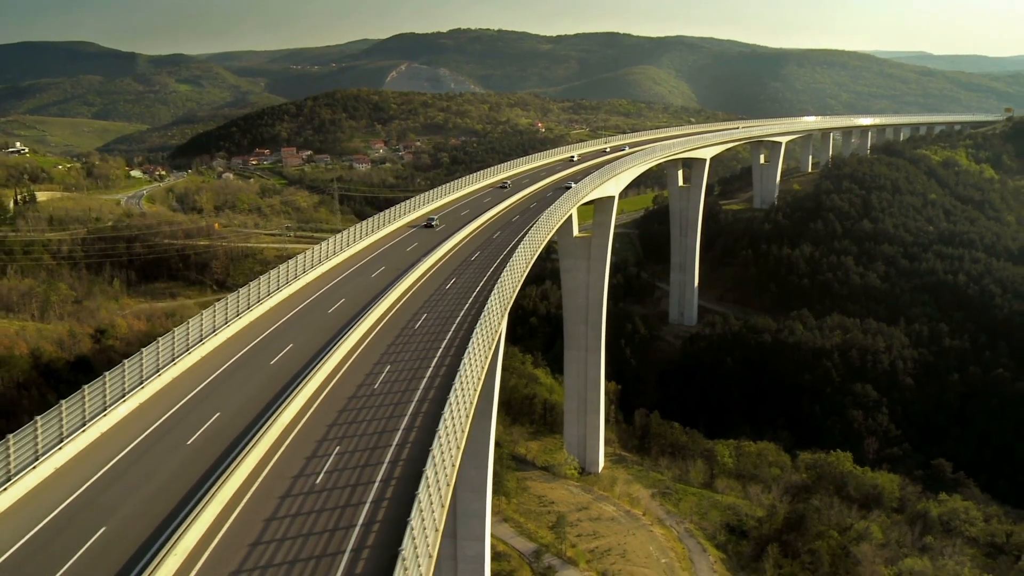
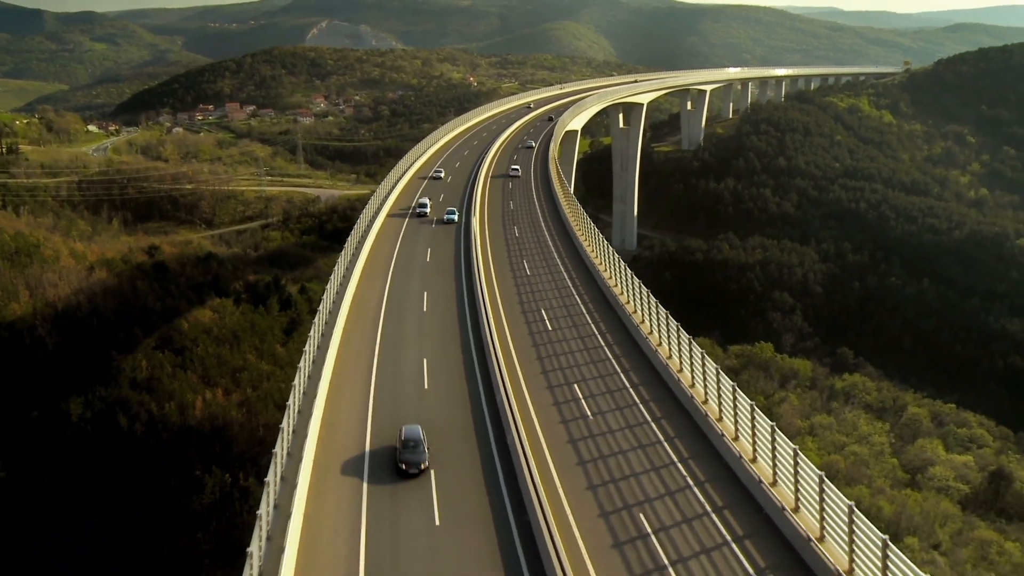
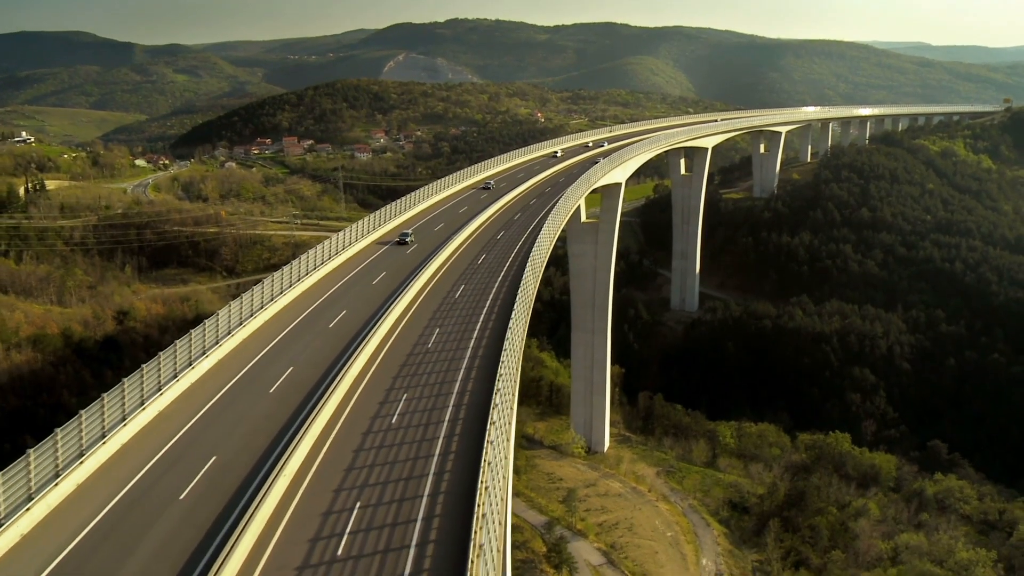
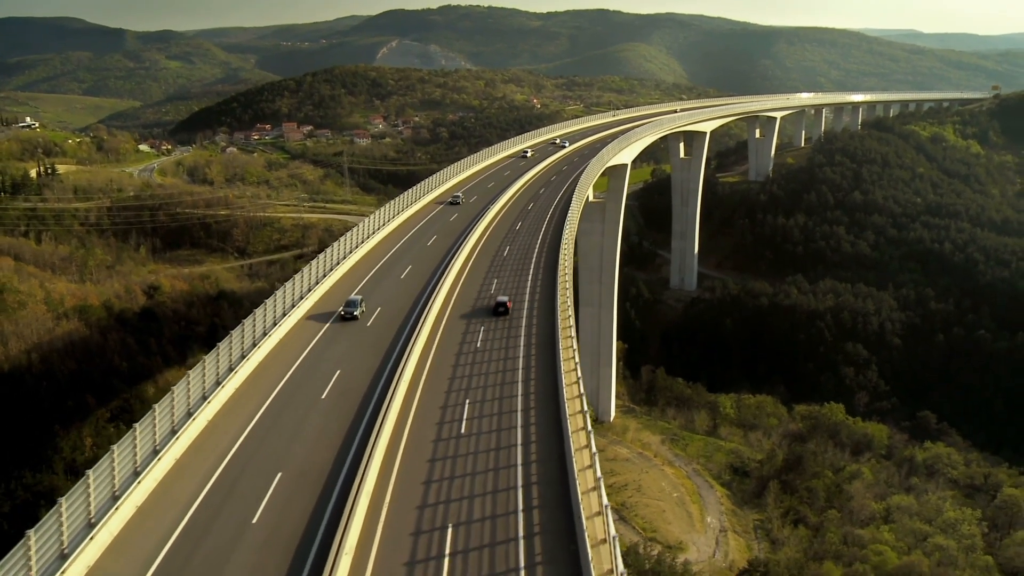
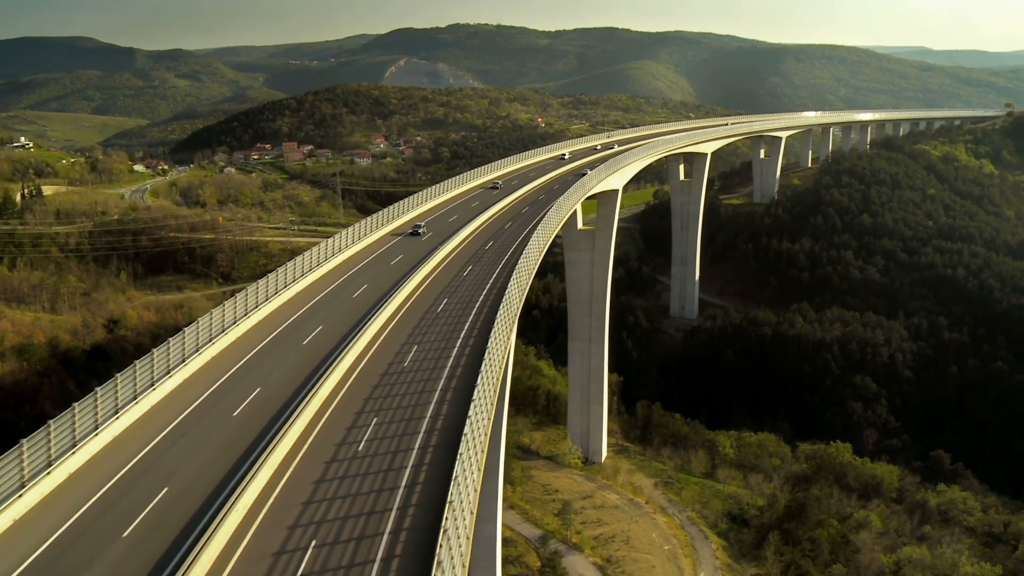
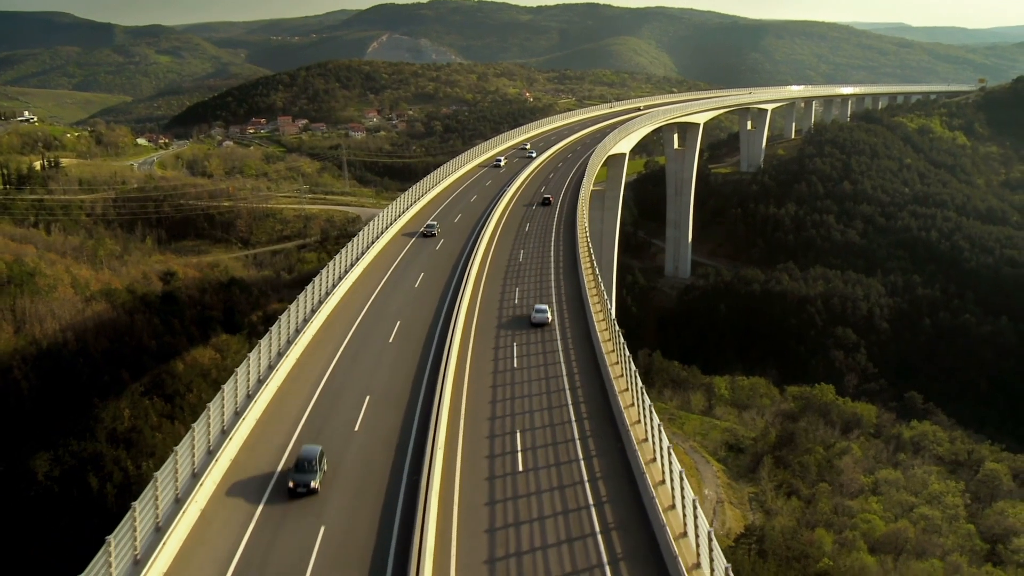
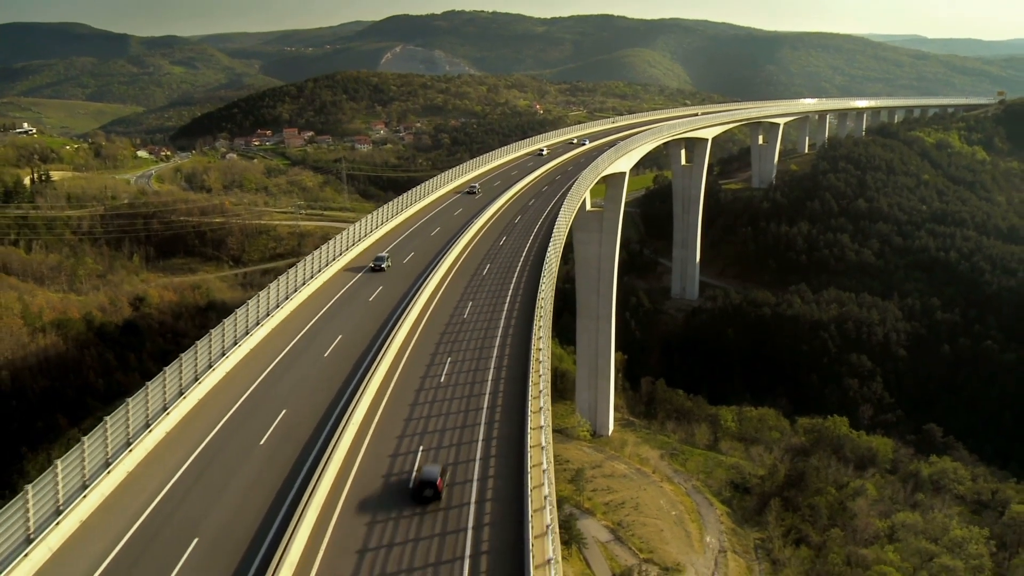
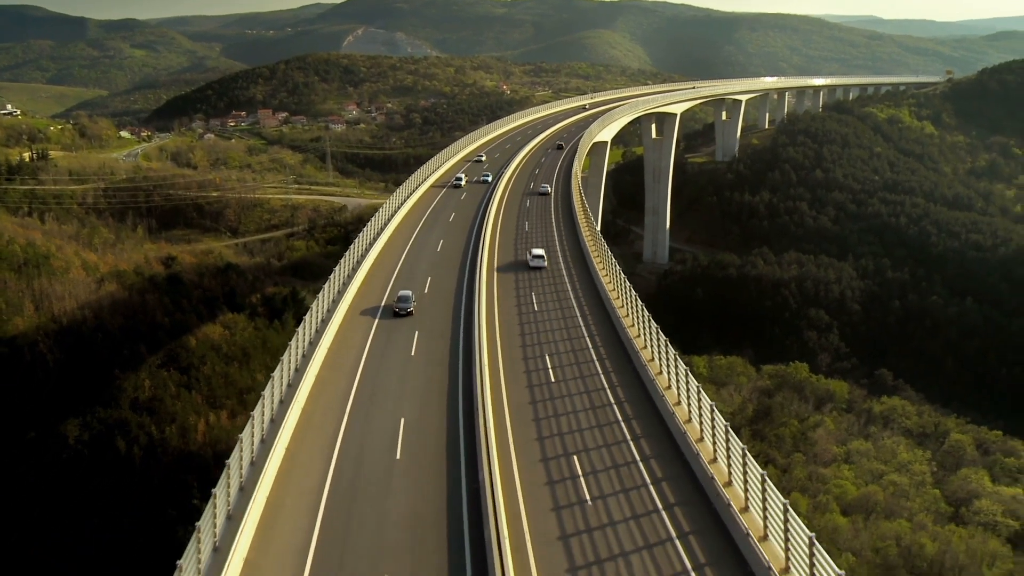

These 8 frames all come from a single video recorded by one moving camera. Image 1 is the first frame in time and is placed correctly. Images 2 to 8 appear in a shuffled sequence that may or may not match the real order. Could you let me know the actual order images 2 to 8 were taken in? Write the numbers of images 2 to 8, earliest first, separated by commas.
5, 3, 7, 4, 6, 8, 2
